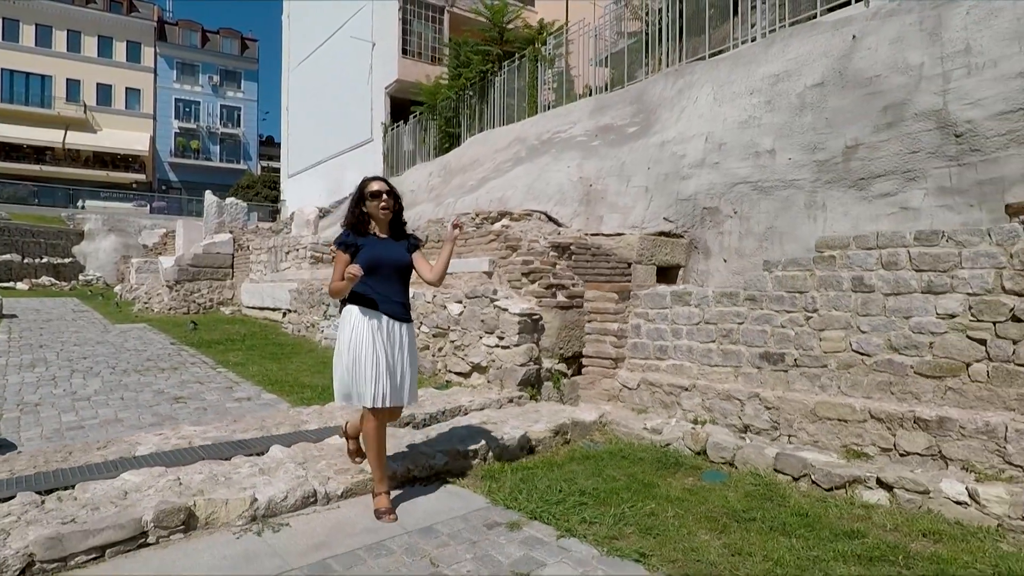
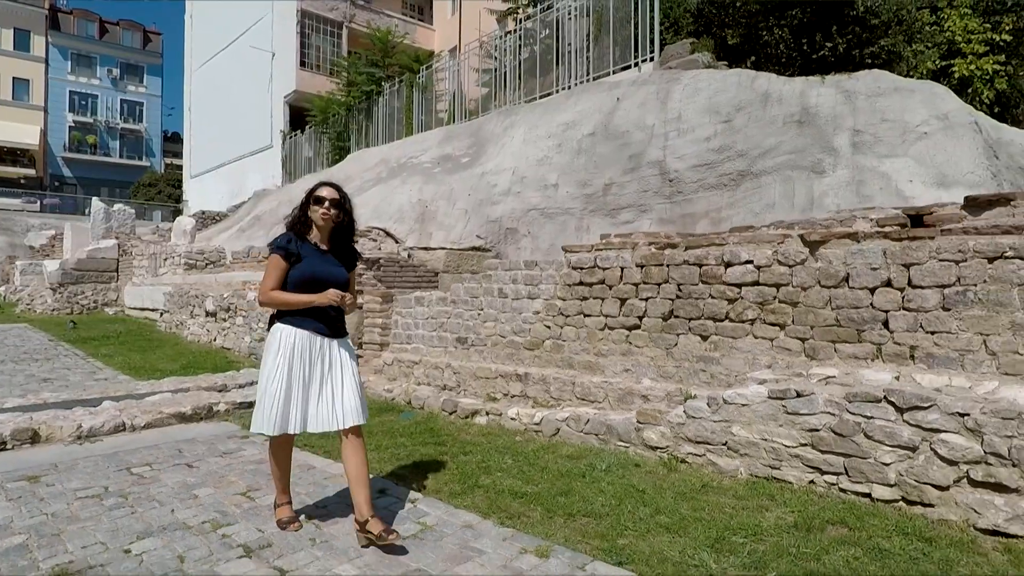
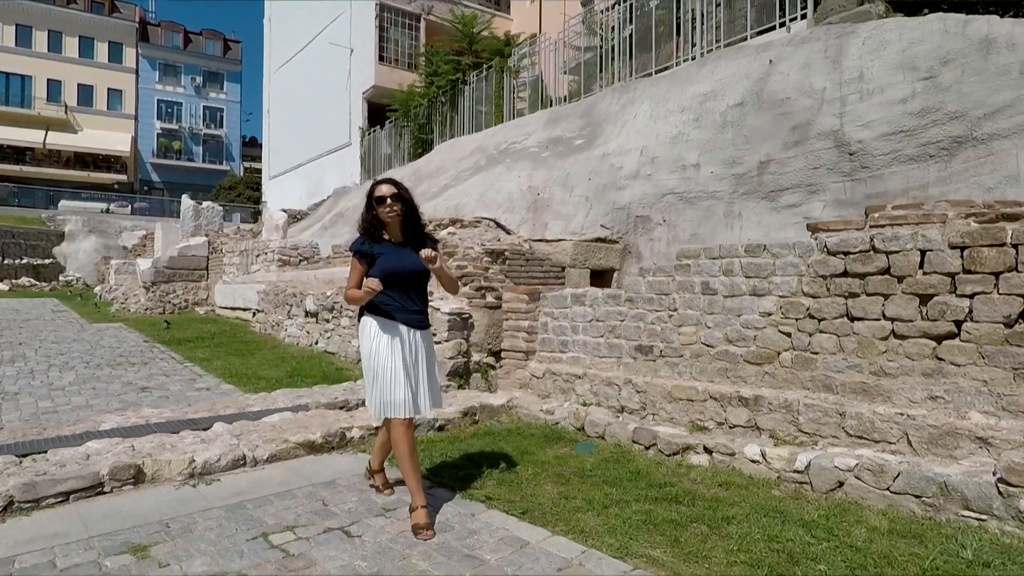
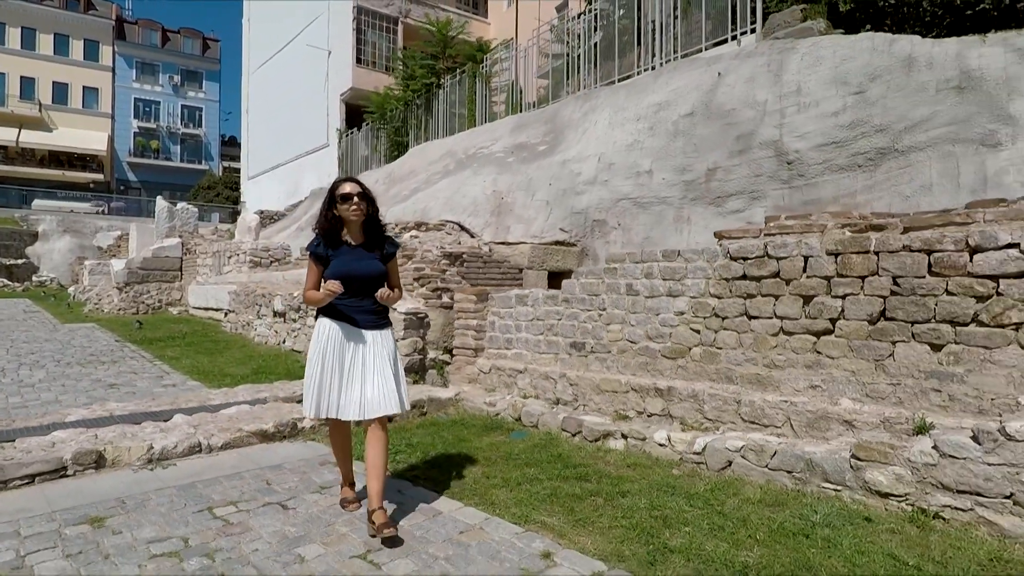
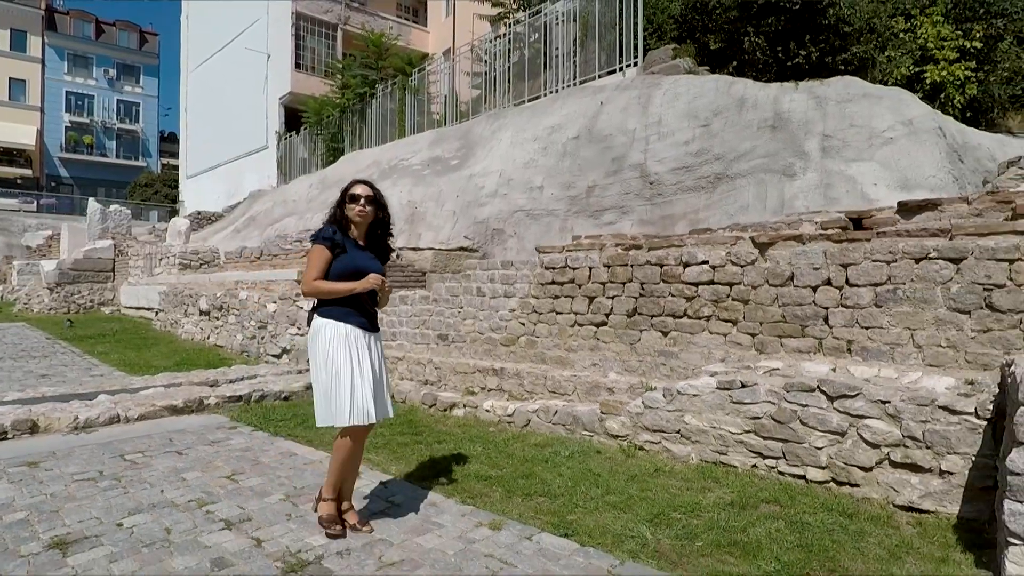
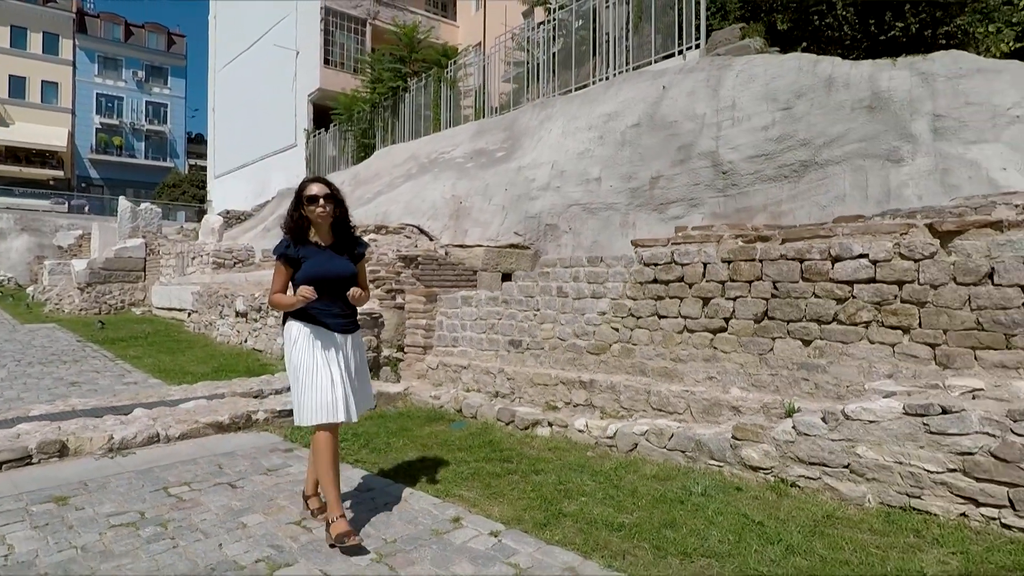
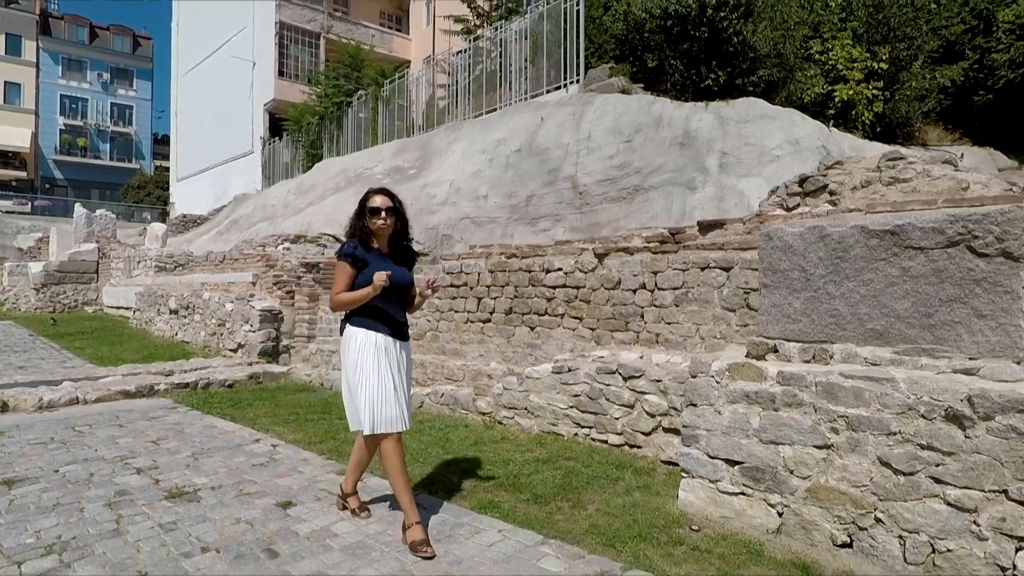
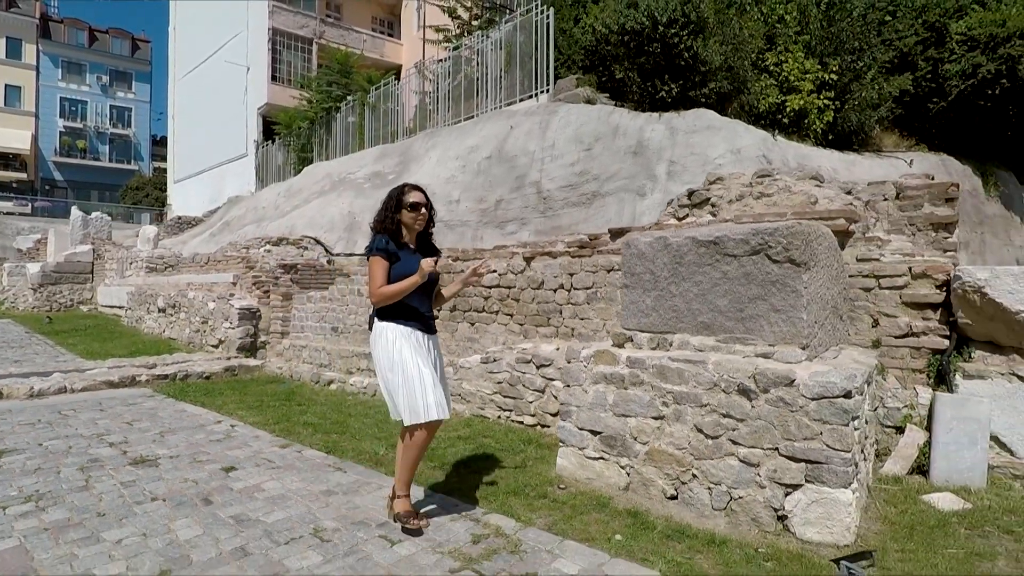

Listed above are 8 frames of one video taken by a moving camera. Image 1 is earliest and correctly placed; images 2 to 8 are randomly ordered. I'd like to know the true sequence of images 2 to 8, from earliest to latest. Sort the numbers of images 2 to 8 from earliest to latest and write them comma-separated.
3, 4, 6, 2, 5, 7, 8
